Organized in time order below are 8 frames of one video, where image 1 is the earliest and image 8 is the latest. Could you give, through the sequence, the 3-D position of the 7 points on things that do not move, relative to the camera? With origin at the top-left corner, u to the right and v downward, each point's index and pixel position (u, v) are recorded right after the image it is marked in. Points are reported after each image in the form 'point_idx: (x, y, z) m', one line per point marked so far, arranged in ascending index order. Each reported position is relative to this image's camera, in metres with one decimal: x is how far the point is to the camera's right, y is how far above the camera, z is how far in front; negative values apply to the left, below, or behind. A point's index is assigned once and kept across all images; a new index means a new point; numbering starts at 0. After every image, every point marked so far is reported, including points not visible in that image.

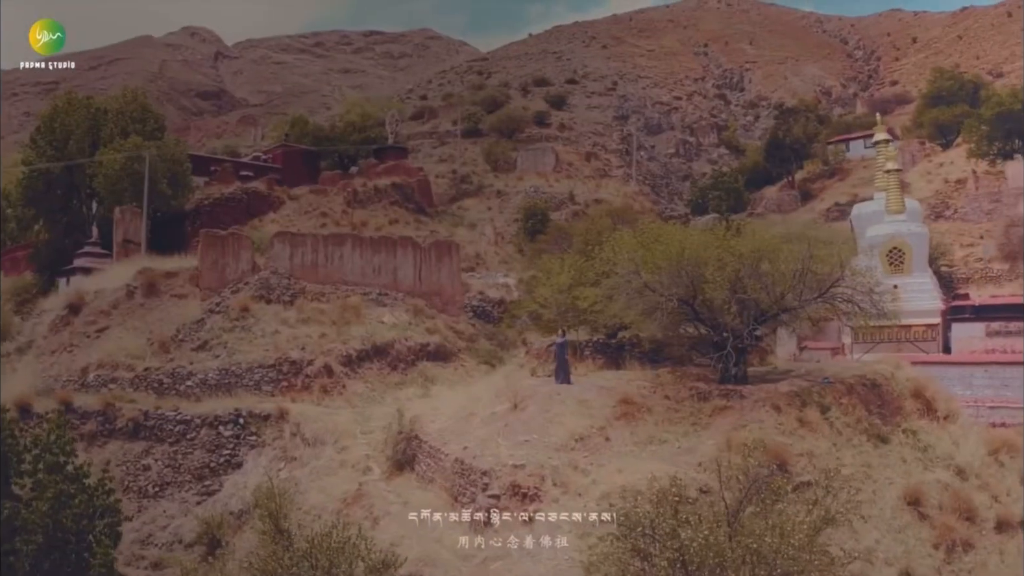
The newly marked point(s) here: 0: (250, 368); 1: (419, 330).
0: (-1.5, -0.5, +6.4) m
1: (-0.6, -0.3, +6.8) m
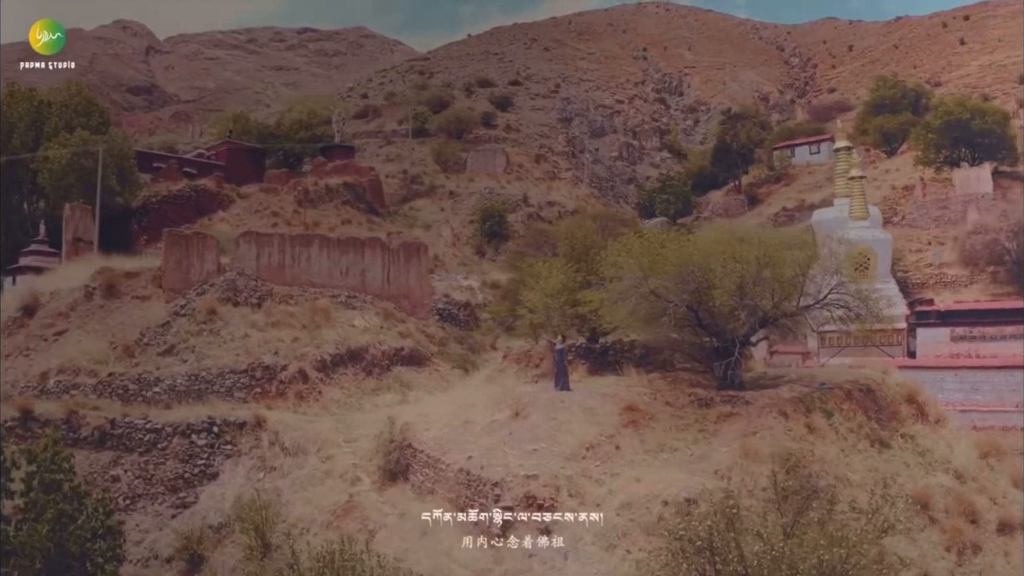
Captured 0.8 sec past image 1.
0: (-1.6, -0.5, +6.2) m
1: (-0.7, -0.3, +6.6) m
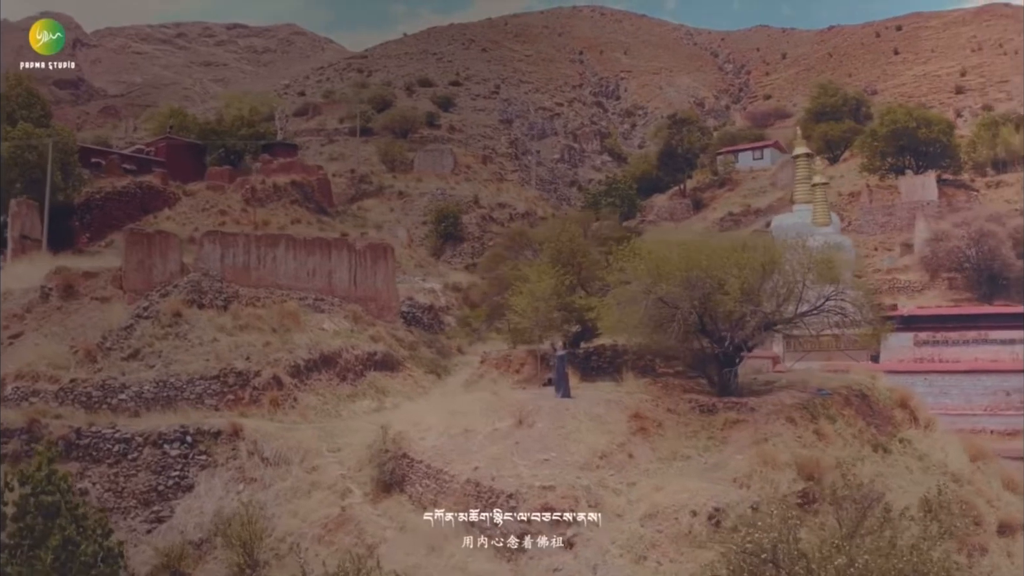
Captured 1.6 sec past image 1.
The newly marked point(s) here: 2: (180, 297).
0: (-1.7, -0.5, +5.8) m
1: (-0.8, -0.3, +6.3) m
2: (-1.8, -0.1, +6.0) m
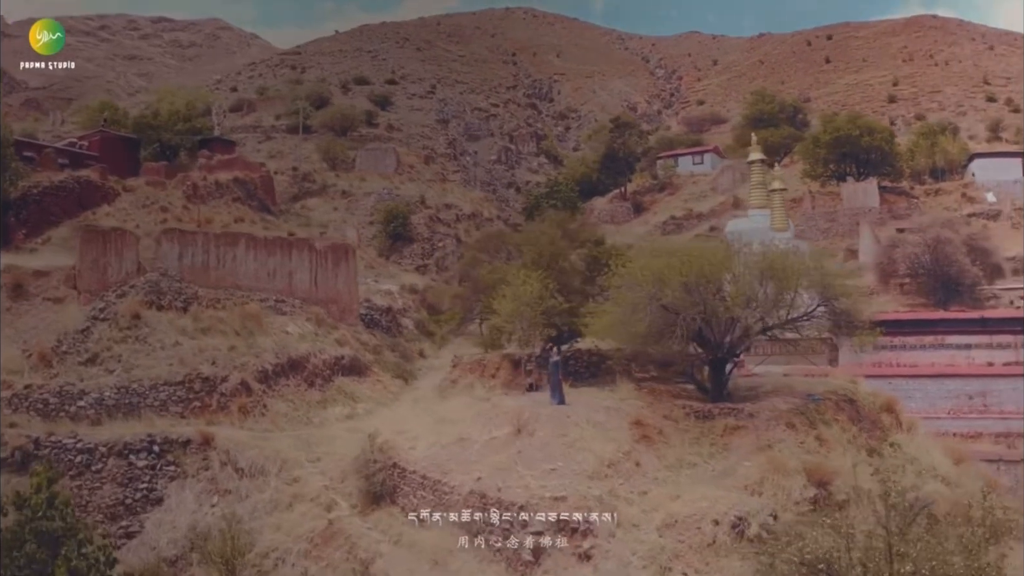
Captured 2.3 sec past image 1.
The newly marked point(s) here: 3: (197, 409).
0: (-1.8, -0.5, +5.5) m
1: (-1.0, -0.3, +6.1) m
2: (-1.9, -0.1, +5.7) m
3: (-1.6, -0.6, +5.6) m
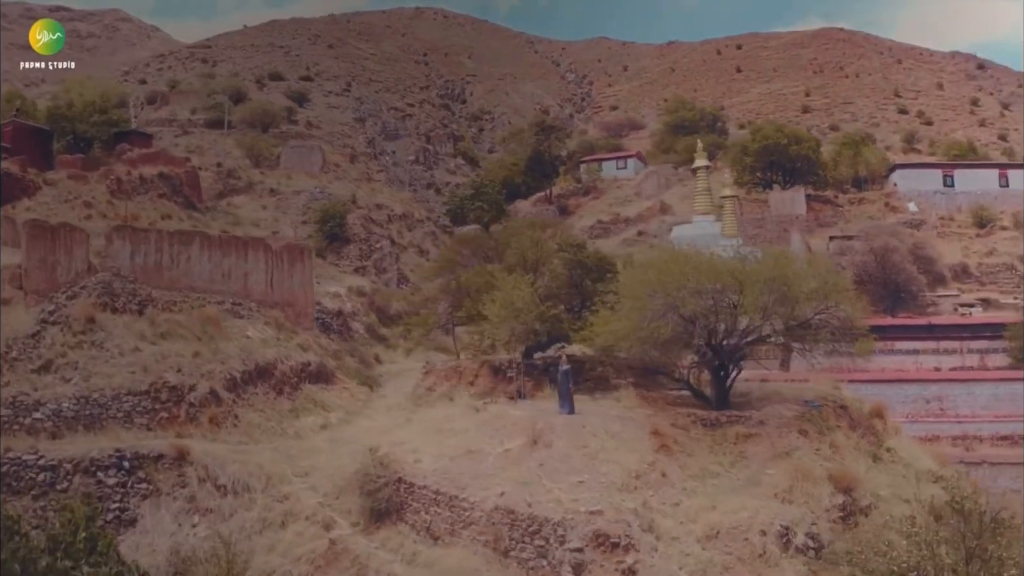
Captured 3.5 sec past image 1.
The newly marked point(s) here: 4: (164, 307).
0: (-1.9, -0.5, +5.1) m
1: (-1.1, -0.3, +5.7) m
2: (-2.0, -0.1, +5.2) m
3: (-1.7, -0.6, +5.1) m
4: (-1.7, -0.1, +5.4) m
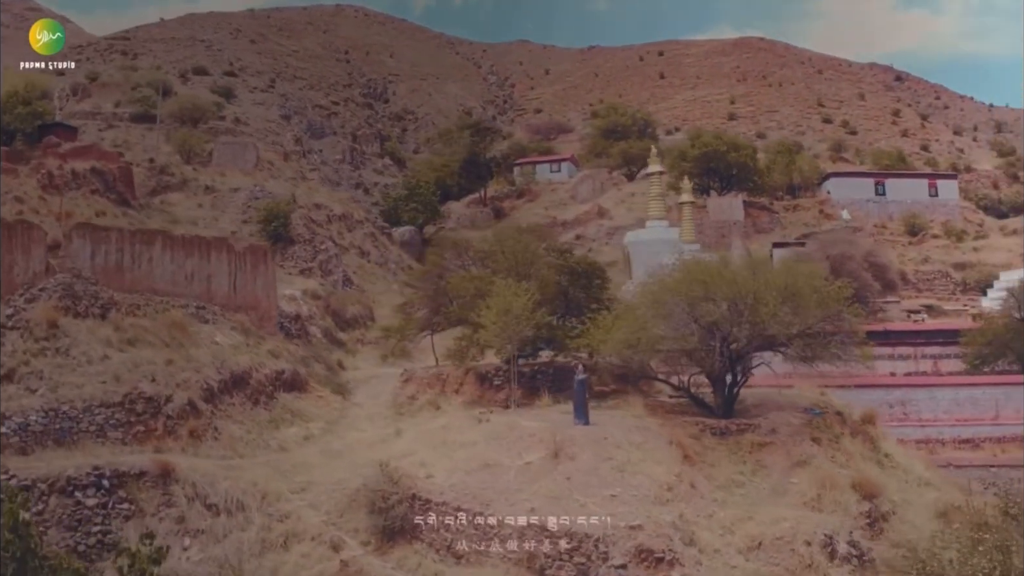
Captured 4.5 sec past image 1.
0: (-1.9, -0.5, +4.7) m
1: (-1.2, -0.3, +5.4) m
2: (-2.0, -0.1, +4.8) m
3: (-1.7, -0.6, +4.8) m
4: (-1.7, -0.1, +5.0) m
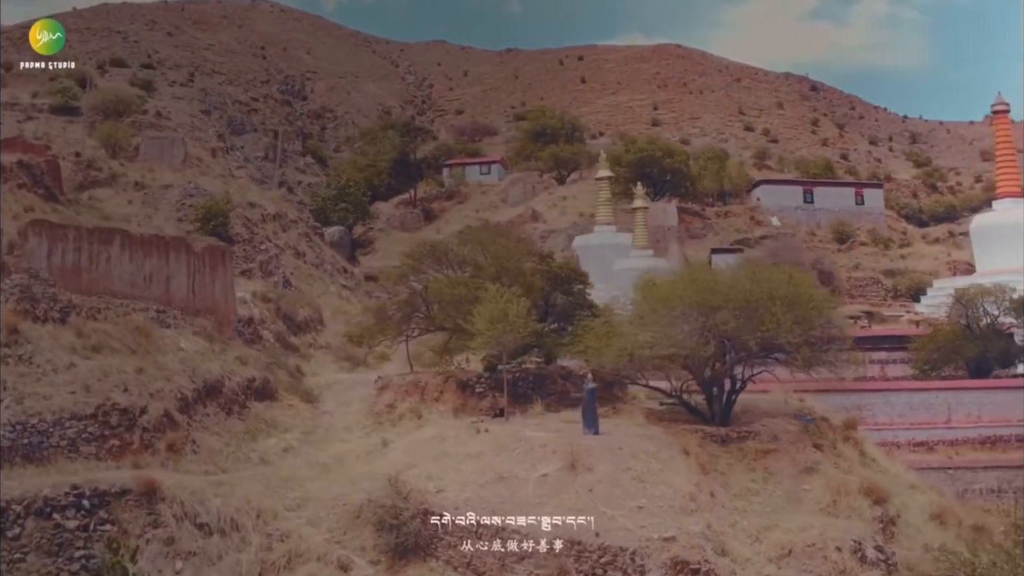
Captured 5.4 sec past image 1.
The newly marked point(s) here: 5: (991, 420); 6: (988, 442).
0: (-1.9, -0.5, +4.3) m
1: (-1.3, -0.3, +5.1) m
2: (-2.0, -0.1, +4.4) m
3: (-1.7, -0.6, +4.4) m
4: (-1.8, -0.1, +4.7) m
5: (+2.7, -0.7, +6.2) m
6: (+2.7, -0.9, +6.2) m
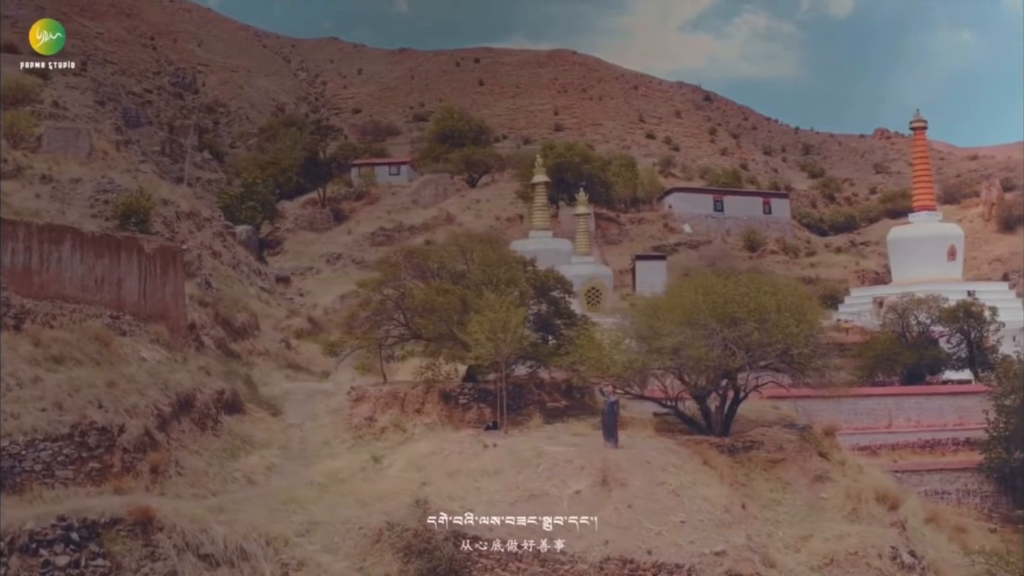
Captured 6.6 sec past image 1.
0: (-1.8, -0.5, +3.9) m
1: (-1.3, -0.4, +4.7) m
2: (-2.0, -0.1, +4.0) m
3: (-1.6, -0.7, +4.0) m
4: (-1.7, -0.1, +4.2) m
5: (+2.4, -0.8, +6.3) m
6: (+2.4, -0.9, +6.3) m
